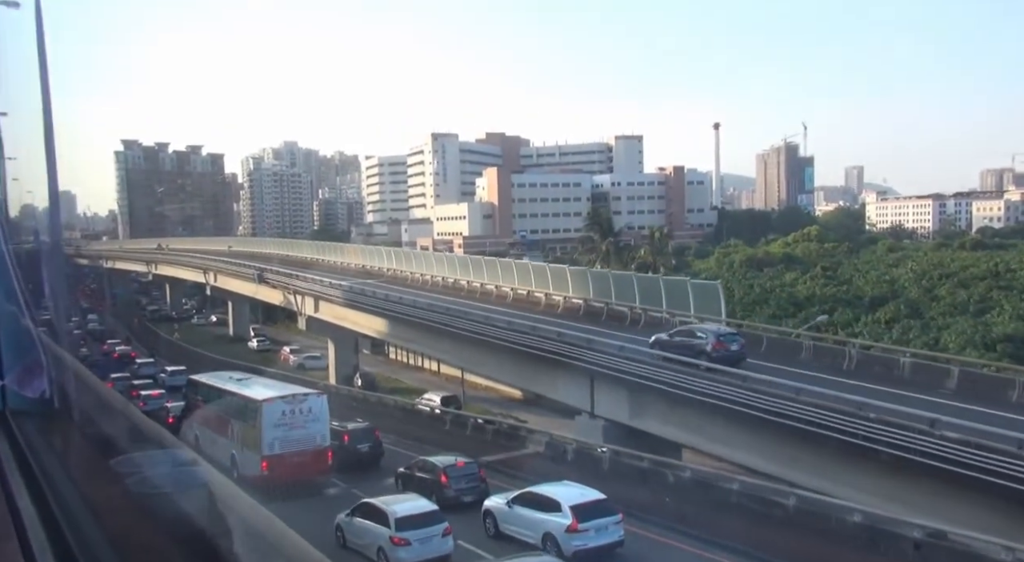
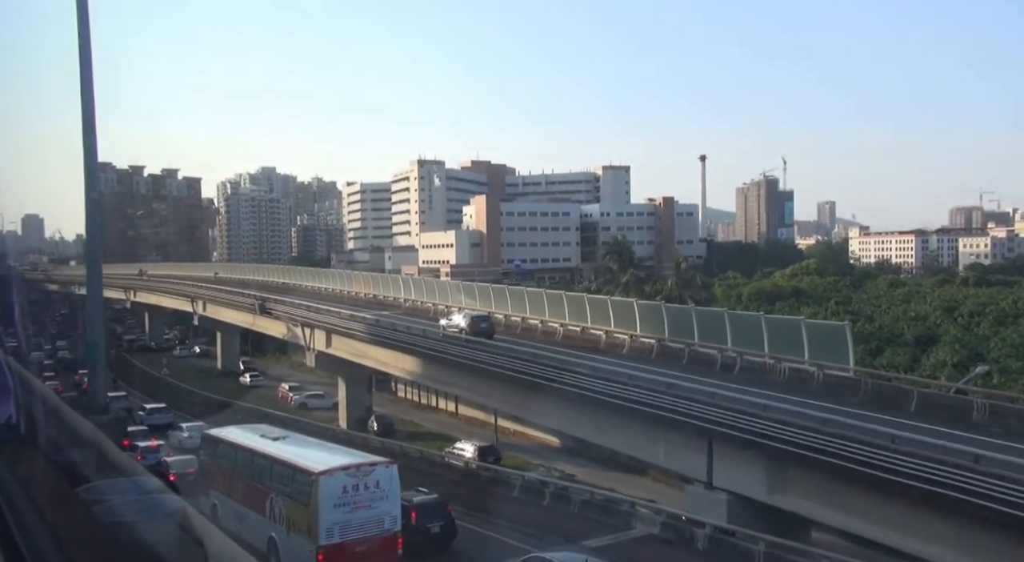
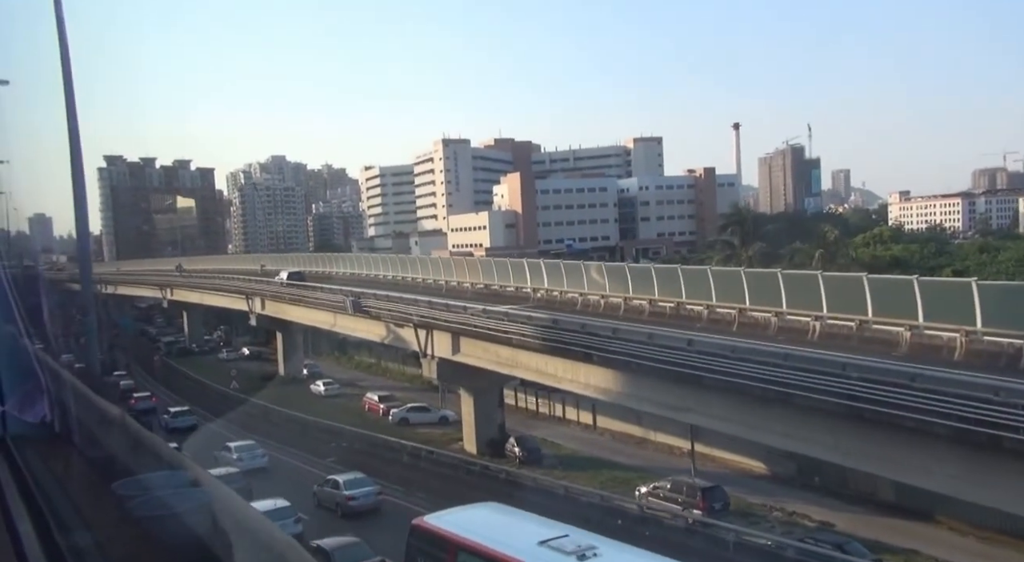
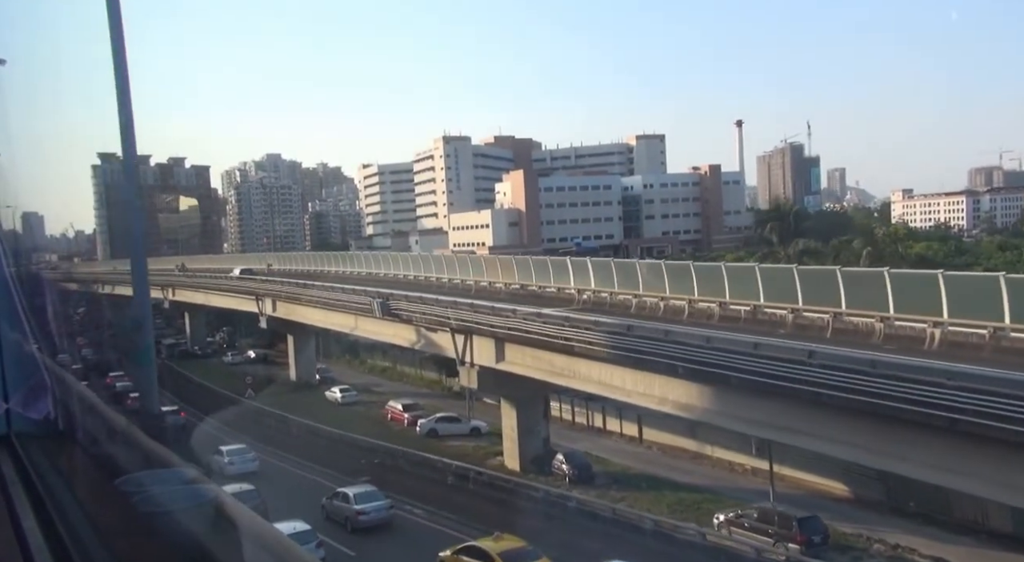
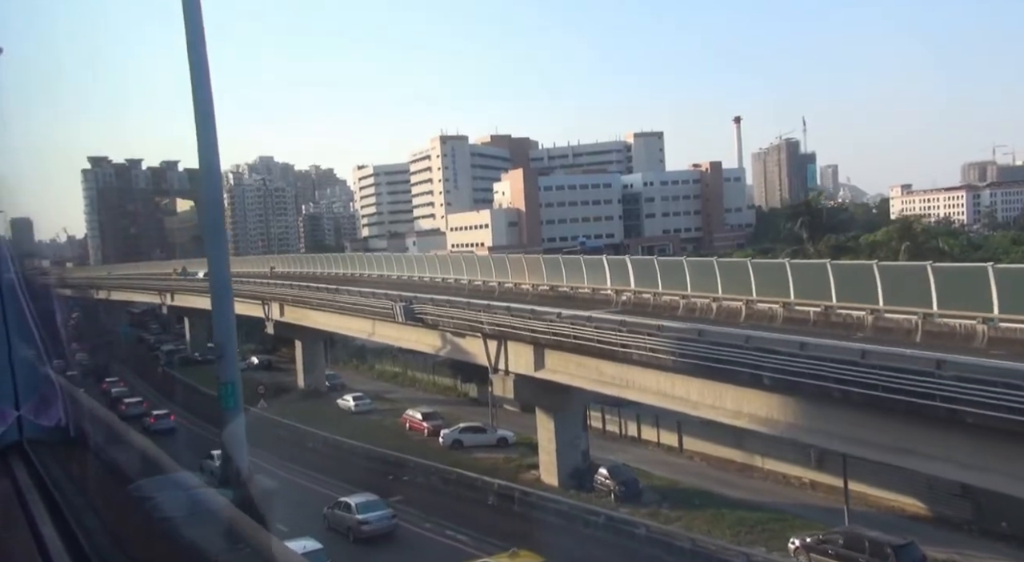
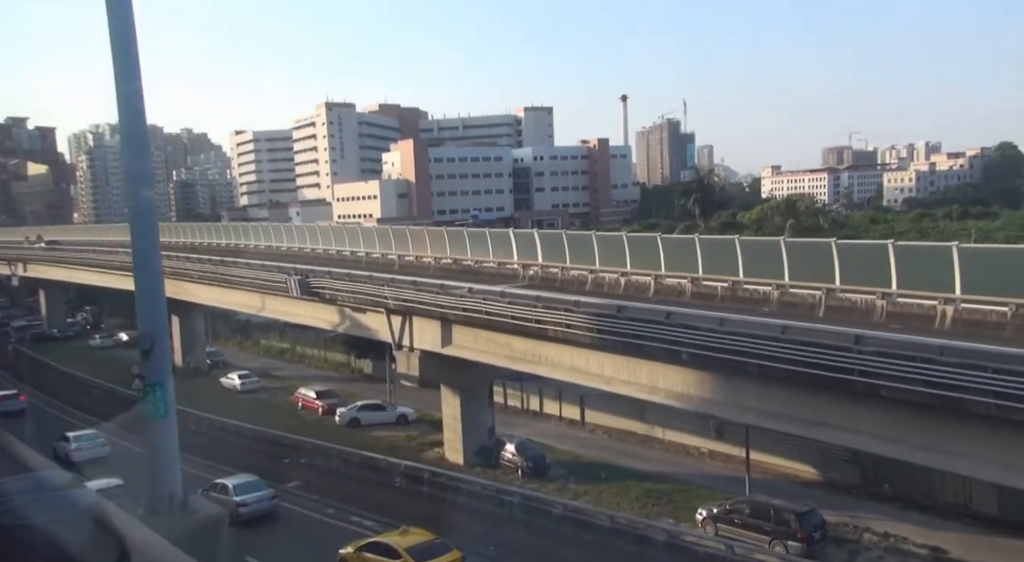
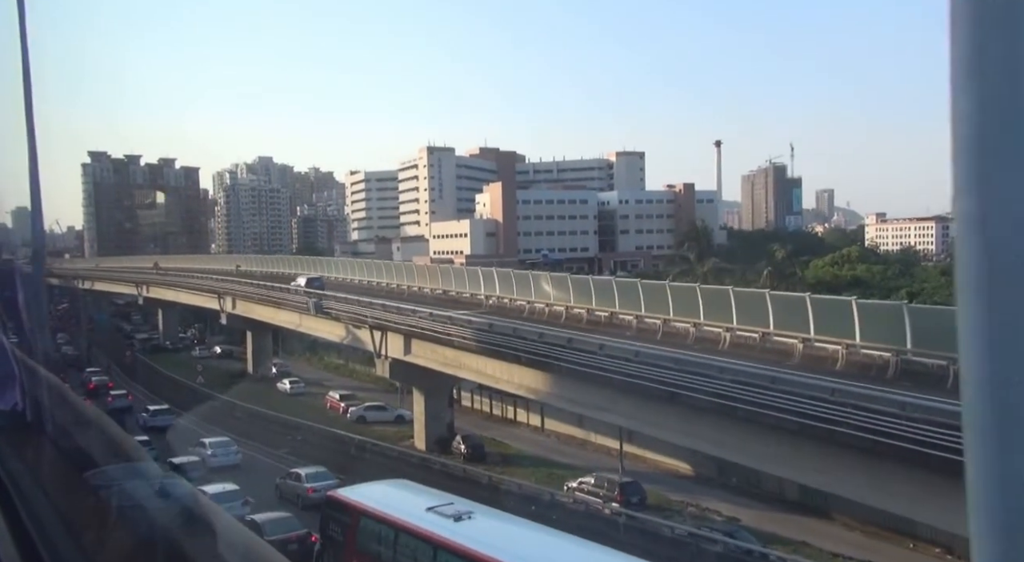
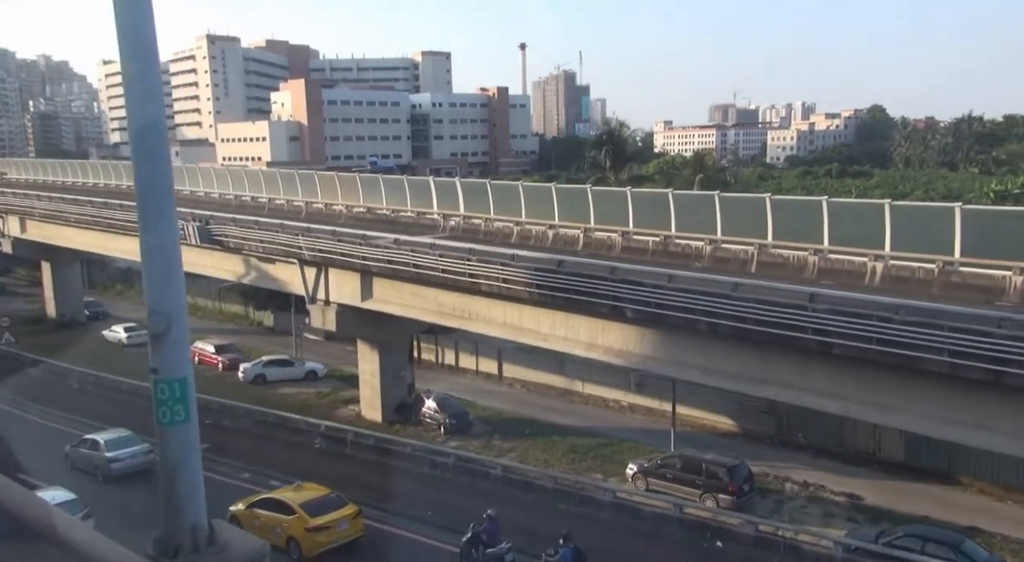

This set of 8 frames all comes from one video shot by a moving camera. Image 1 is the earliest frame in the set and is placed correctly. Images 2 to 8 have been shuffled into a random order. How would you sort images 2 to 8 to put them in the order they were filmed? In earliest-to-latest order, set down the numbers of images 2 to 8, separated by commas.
2, 7, 3, 4, 5, 6, 8
